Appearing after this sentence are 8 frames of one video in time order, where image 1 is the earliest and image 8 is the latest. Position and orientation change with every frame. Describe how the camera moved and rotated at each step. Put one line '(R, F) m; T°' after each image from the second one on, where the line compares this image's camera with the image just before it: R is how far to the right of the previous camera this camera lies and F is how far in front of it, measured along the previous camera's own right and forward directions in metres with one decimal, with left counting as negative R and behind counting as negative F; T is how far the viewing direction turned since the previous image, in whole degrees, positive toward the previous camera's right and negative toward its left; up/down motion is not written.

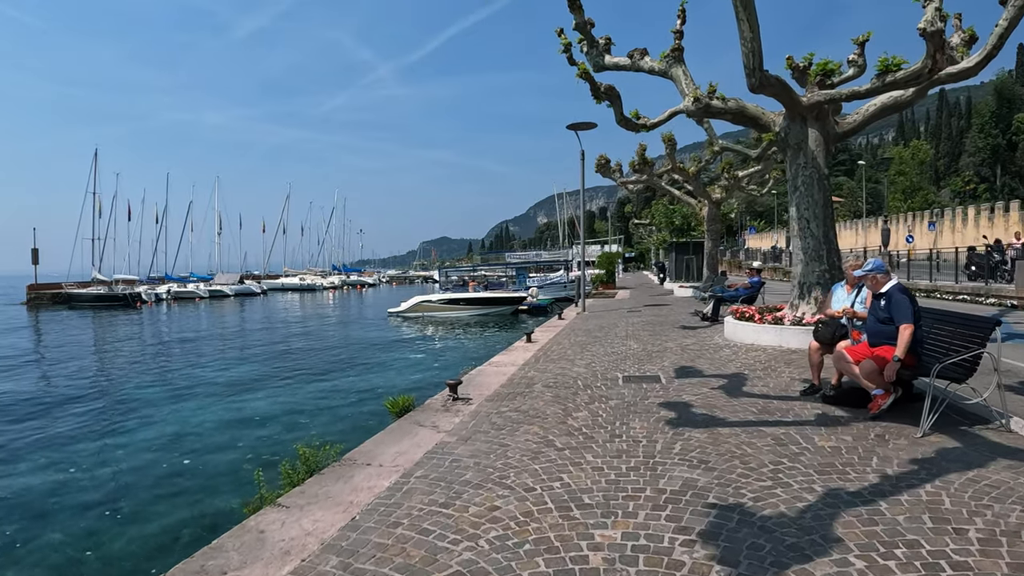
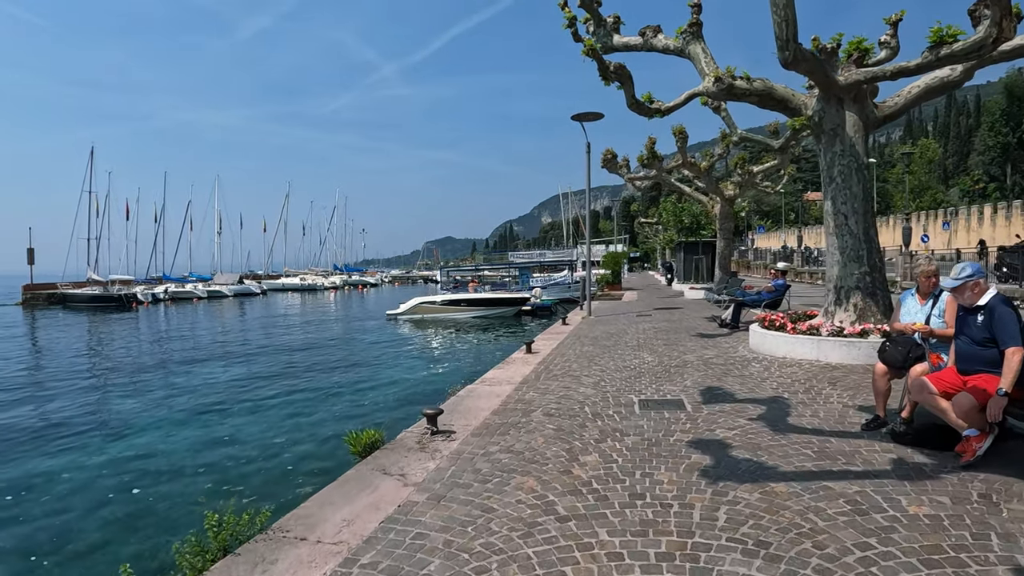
(+0.1, +1.3) m; 0°
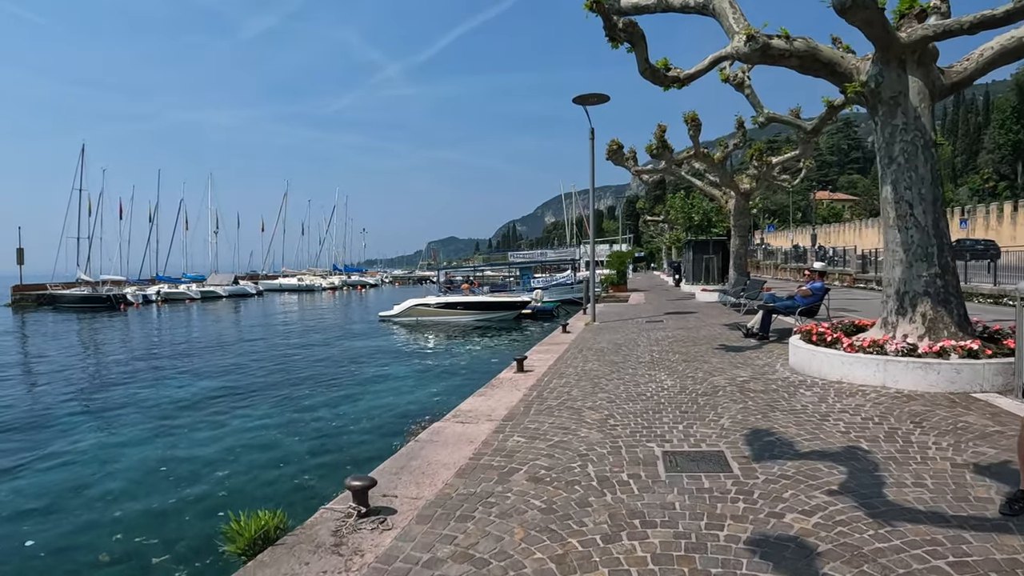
(+0.2, +1.8) m; 0°
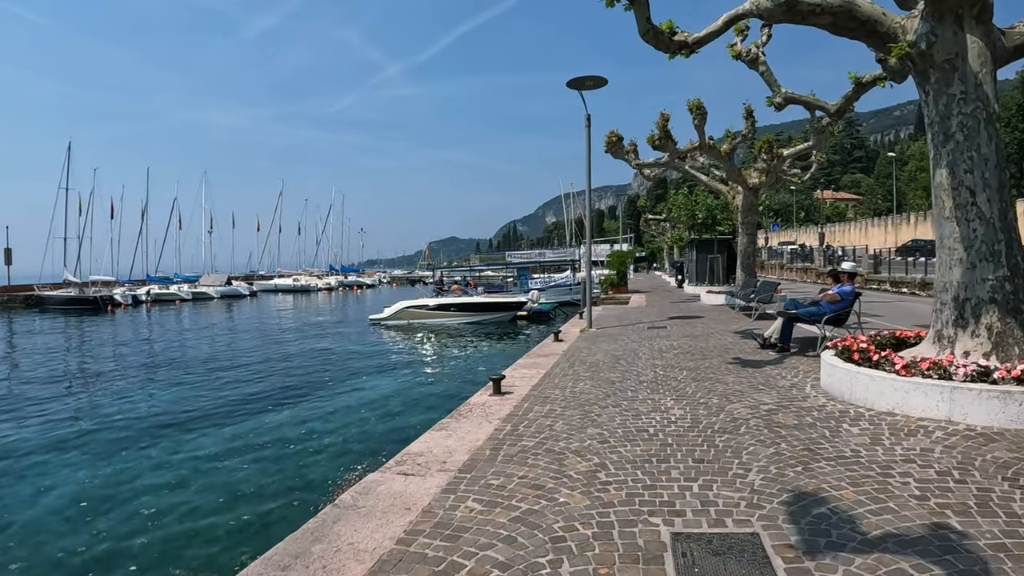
(+0.3, +1.4) m; 0°
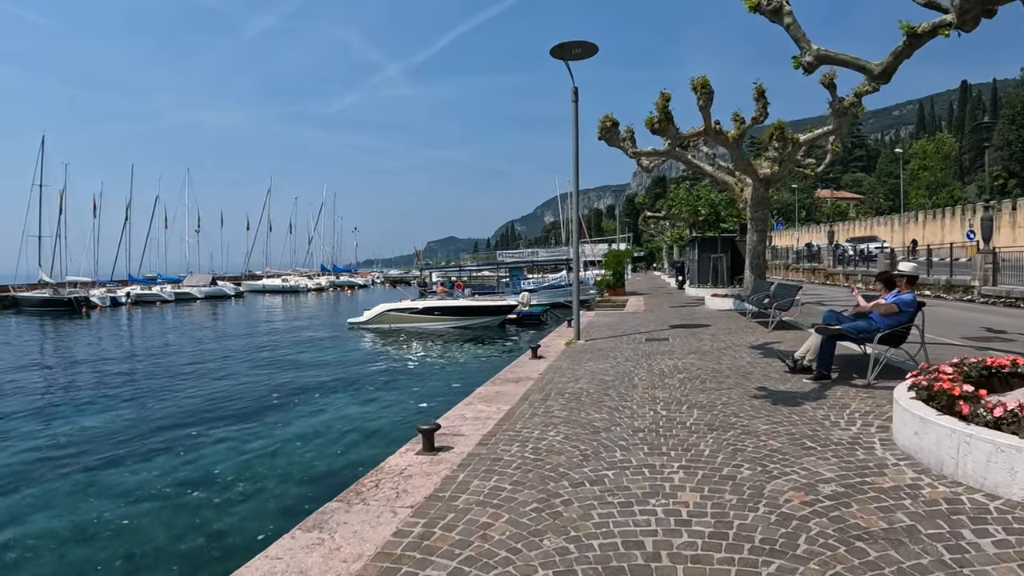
(+0.5, +2.1) m; 0°
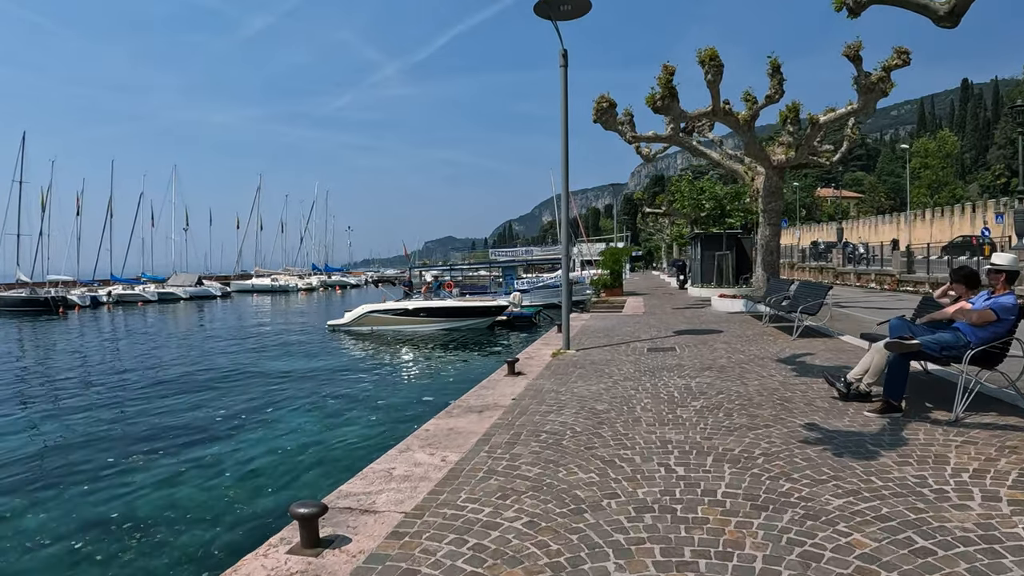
(+0.3, +1.8) m; 0°
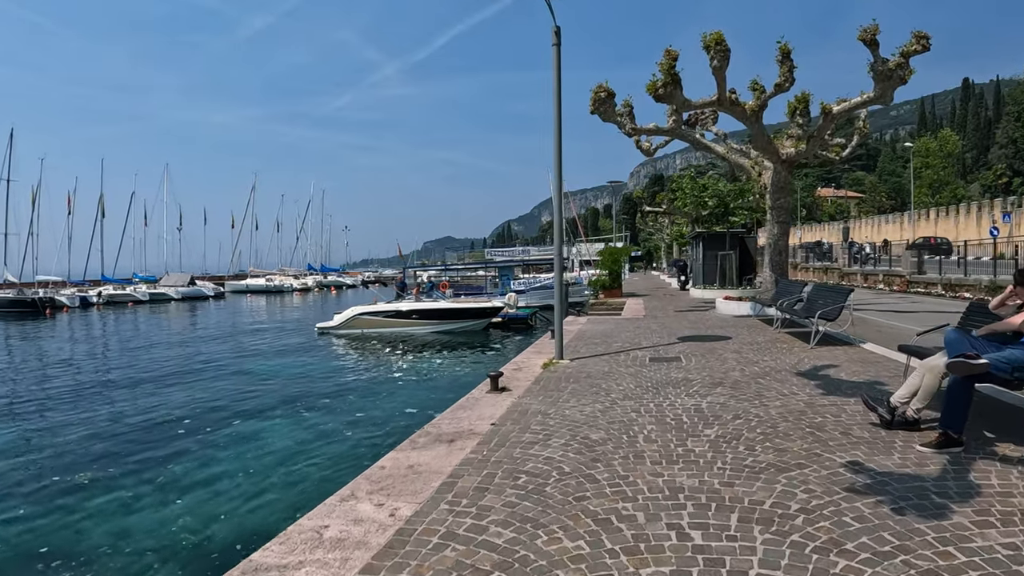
(+0.2, +0.9) m; 0°
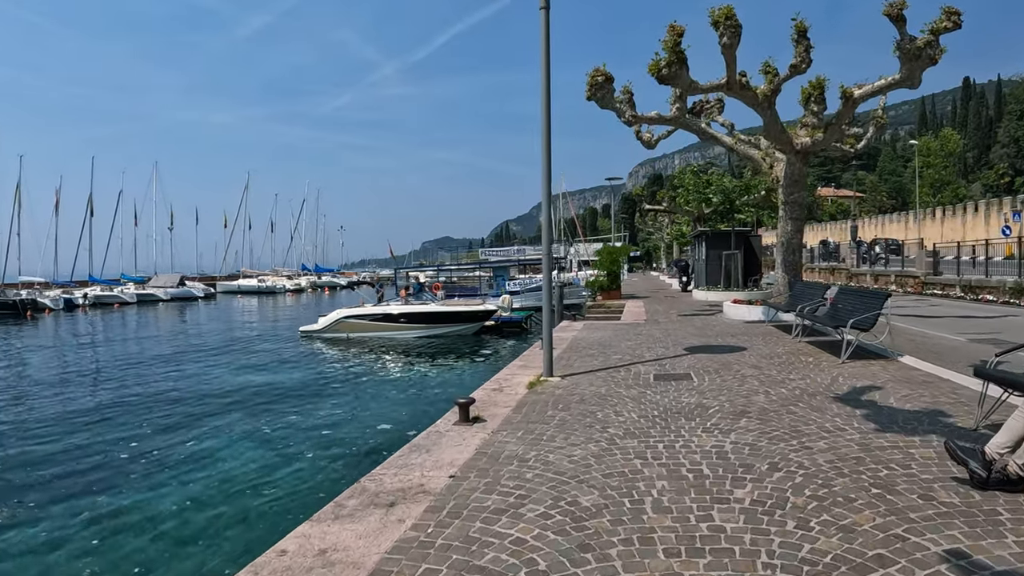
(+0.2, +1.3) m; 0°
